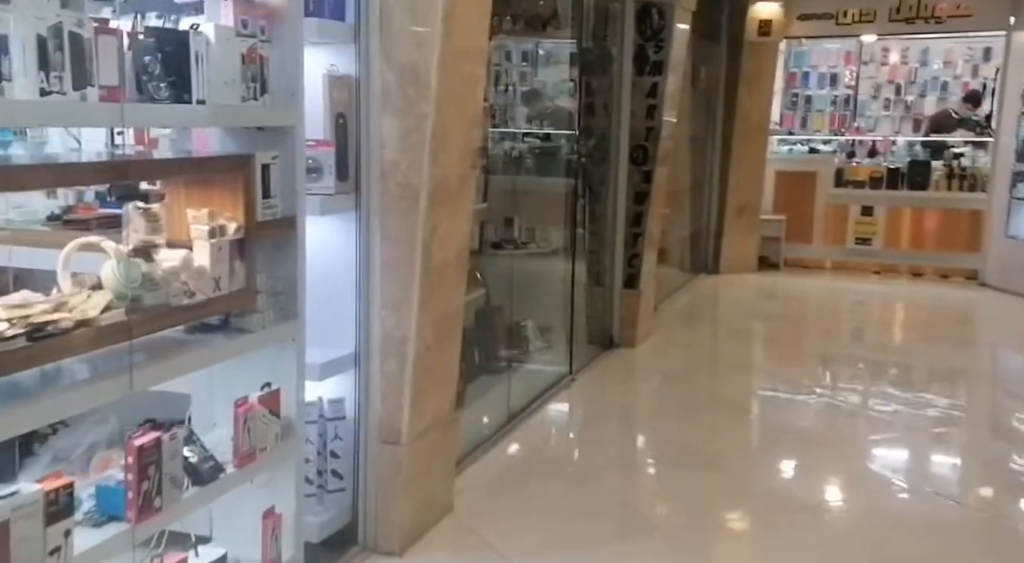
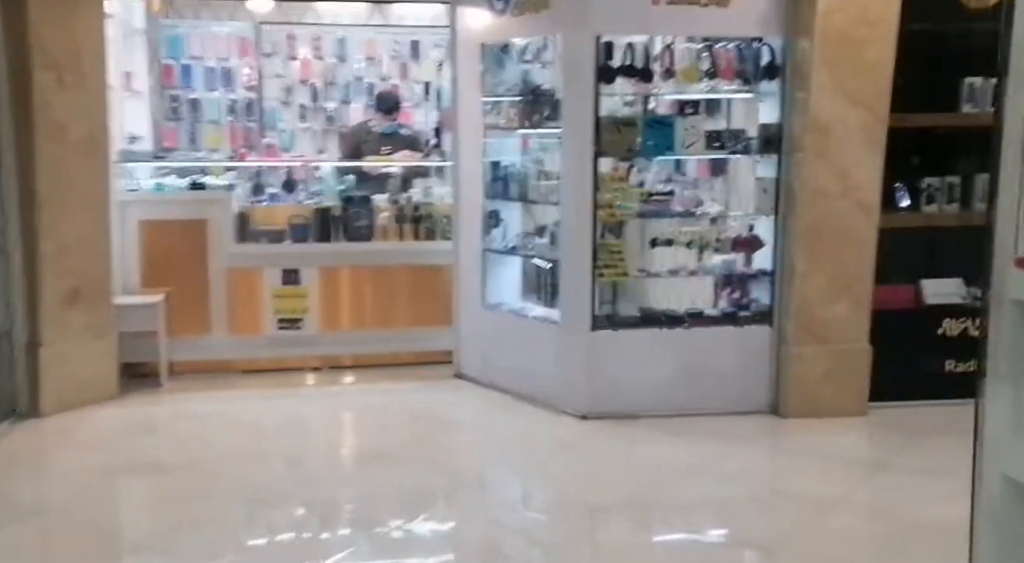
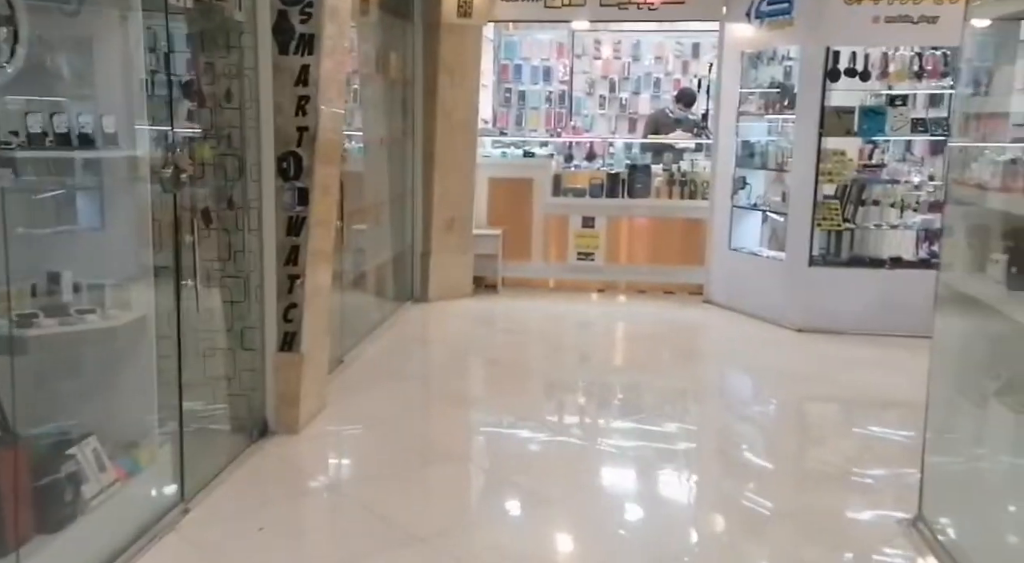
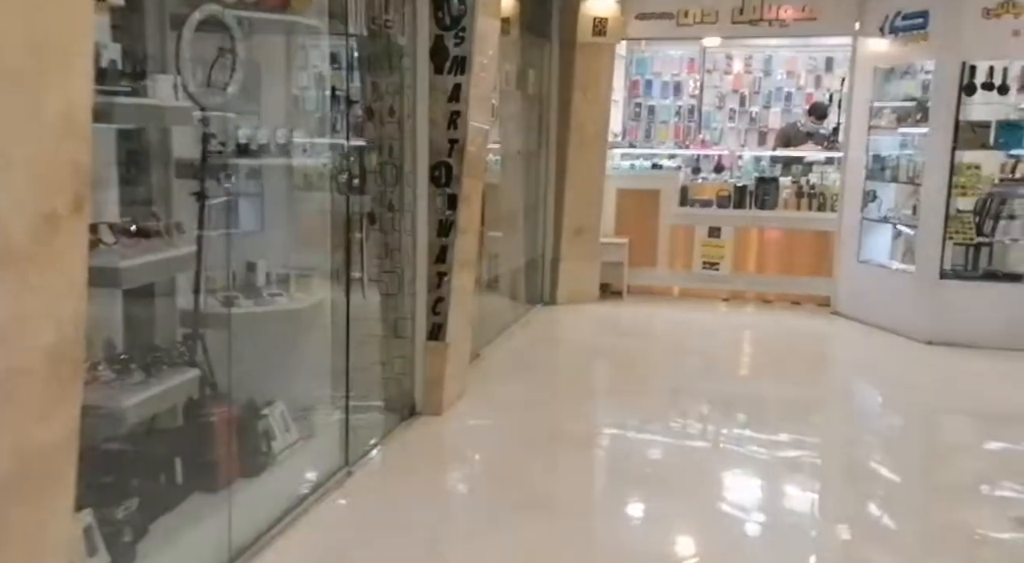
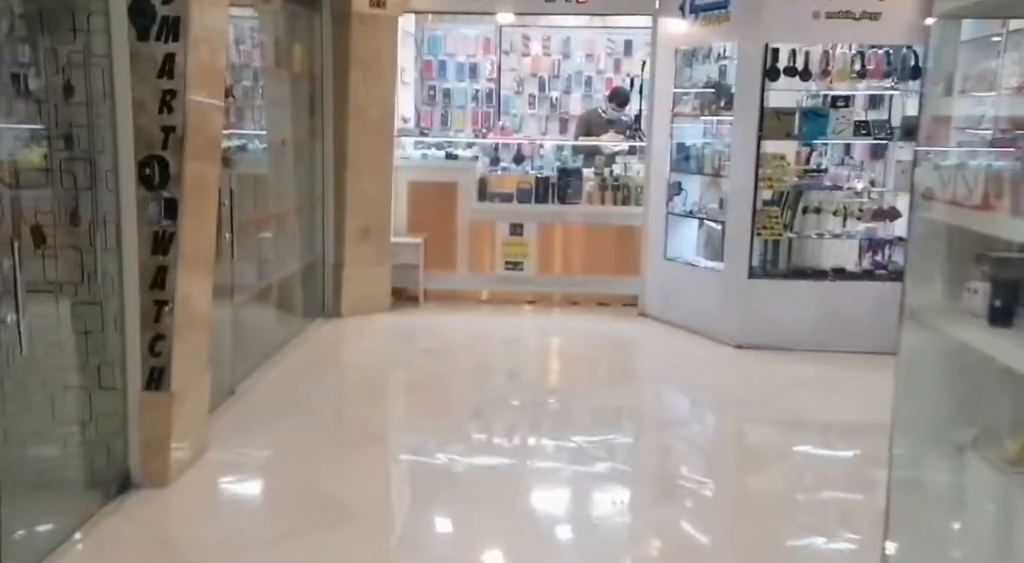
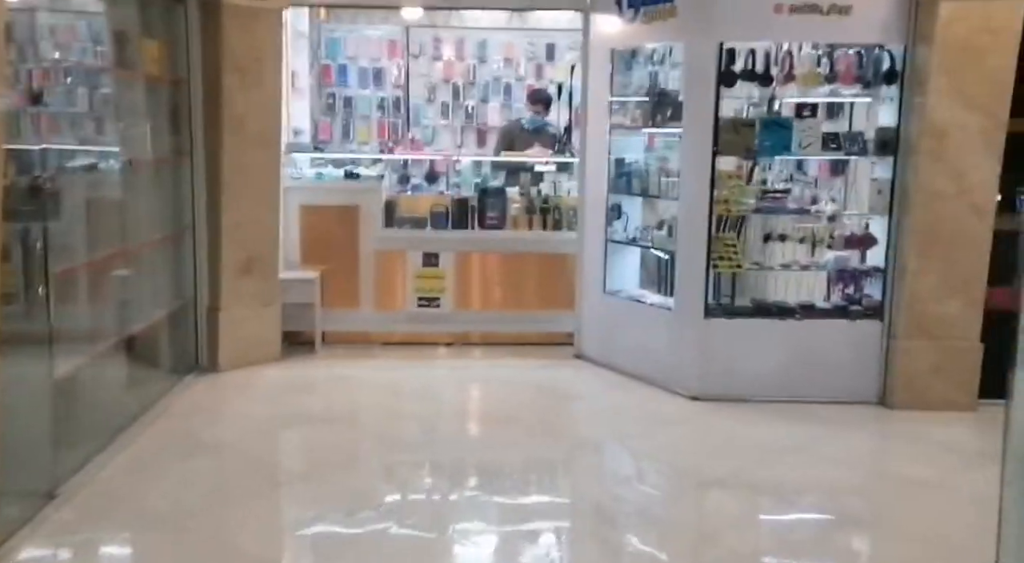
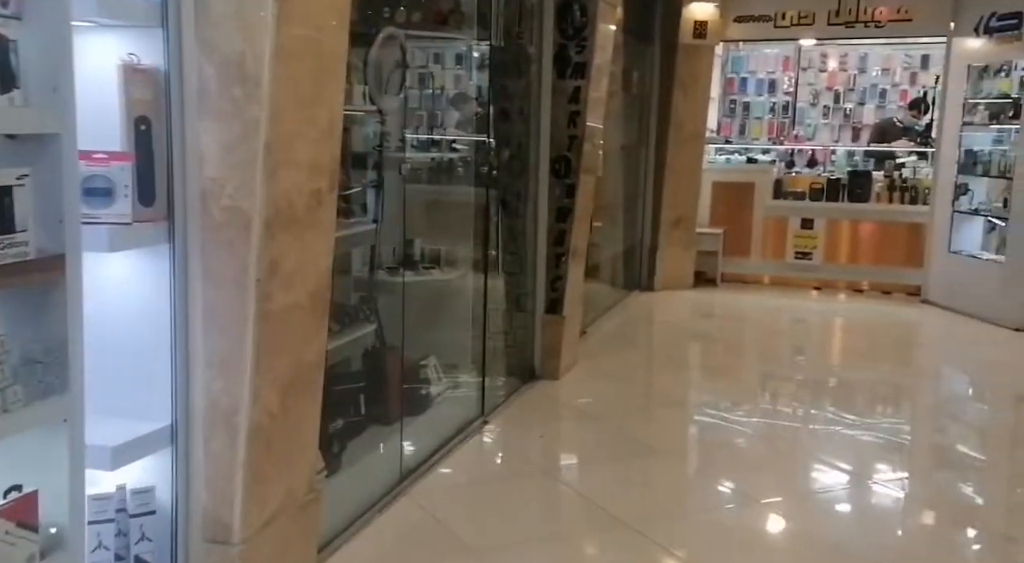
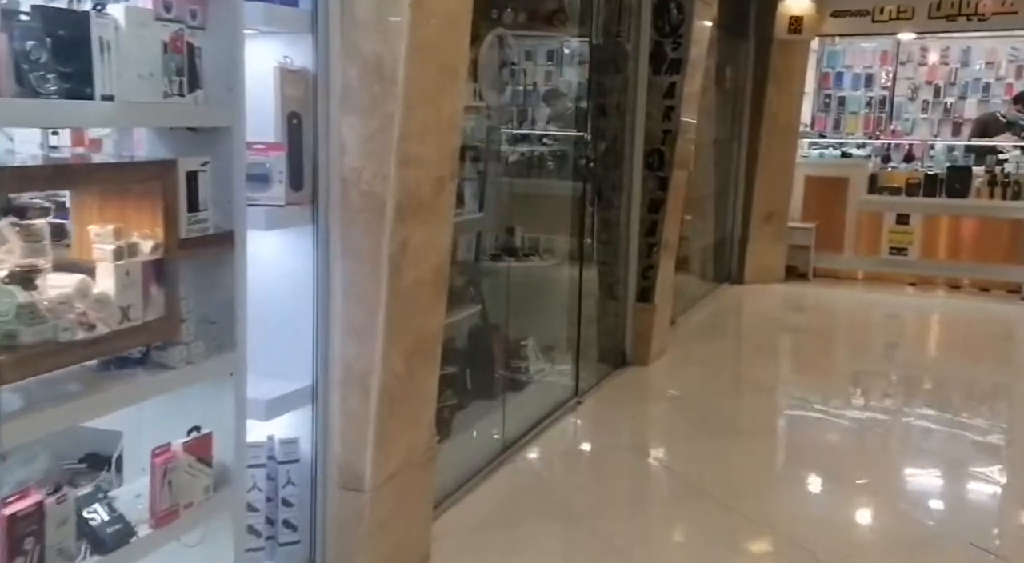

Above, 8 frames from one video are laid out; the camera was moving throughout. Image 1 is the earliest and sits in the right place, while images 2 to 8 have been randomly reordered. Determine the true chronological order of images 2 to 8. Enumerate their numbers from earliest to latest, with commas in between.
8, 7, 4, 3, 5, 6, 2
